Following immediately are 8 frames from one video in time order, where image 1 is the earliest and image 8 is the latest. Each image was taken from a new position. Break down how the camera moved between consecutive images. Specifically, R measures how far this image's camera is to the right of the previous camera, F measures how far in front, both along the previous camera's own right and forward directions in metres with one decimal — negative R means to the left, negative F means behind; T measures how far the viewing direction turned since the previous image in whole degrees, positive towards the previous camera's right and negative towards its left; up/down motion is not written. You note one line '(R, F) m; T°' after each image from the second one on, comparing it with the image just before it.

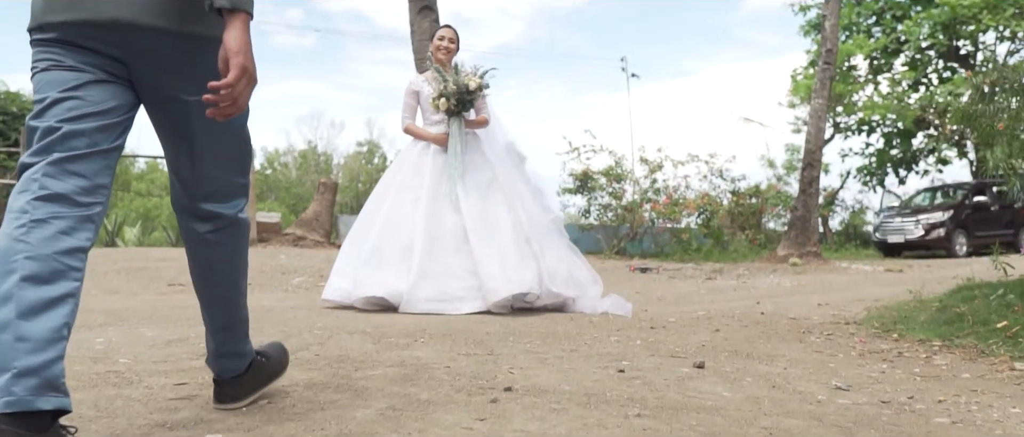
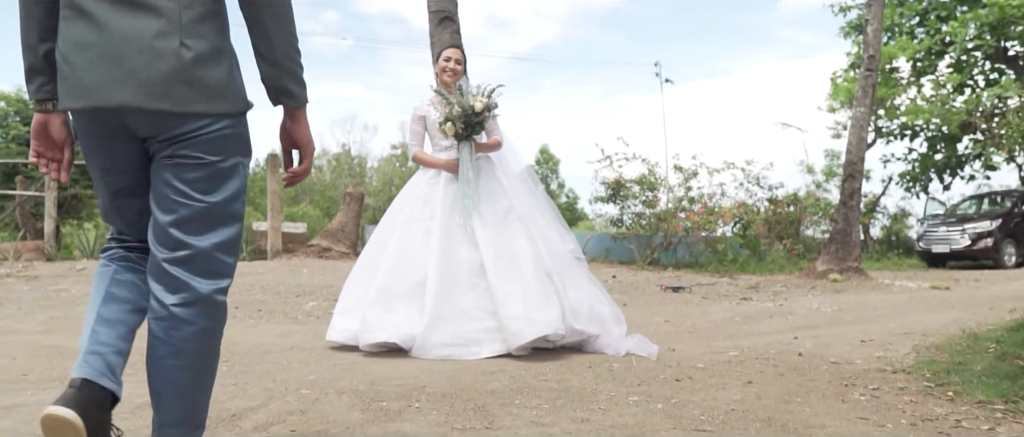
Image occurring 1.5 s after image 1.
(+0.1, +0.4) m; -2°
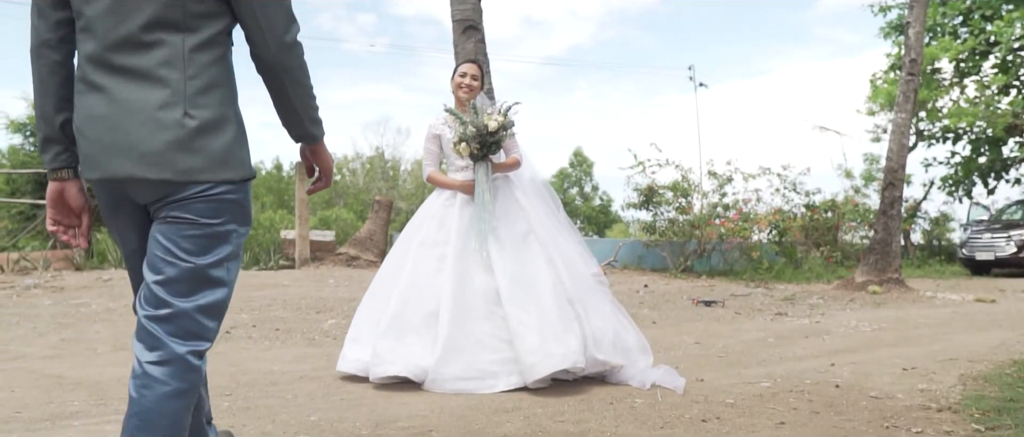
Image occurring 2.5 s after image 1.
(+0.1, +0.2) m; -2°
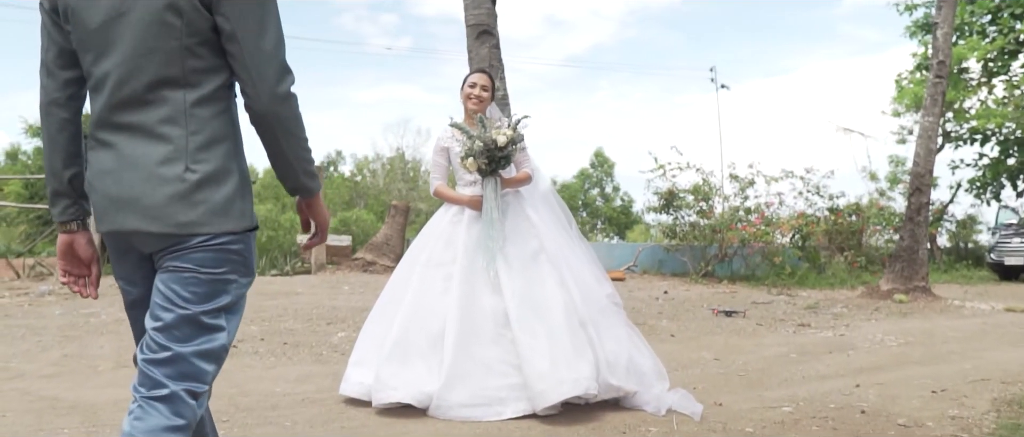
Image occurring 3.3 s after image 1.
(+0.1, +0.2) m; -1°
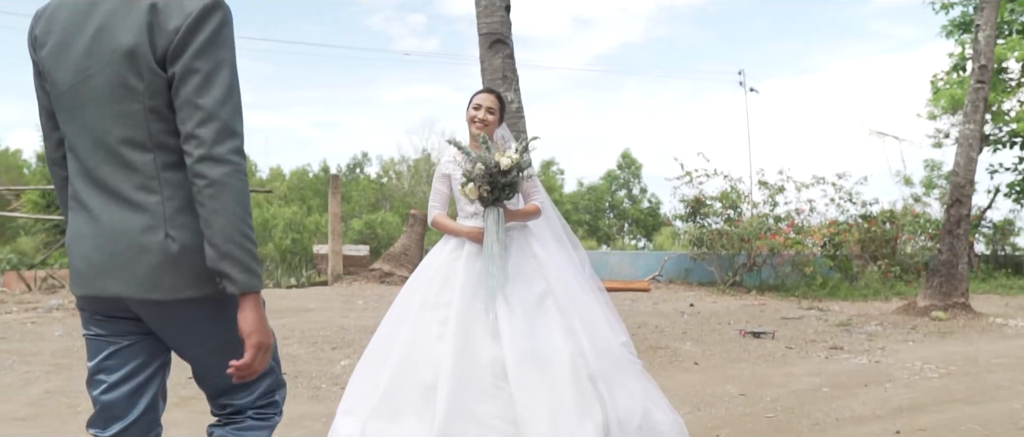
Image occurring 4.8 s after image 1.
(+0.1, +0.4) m; -2°
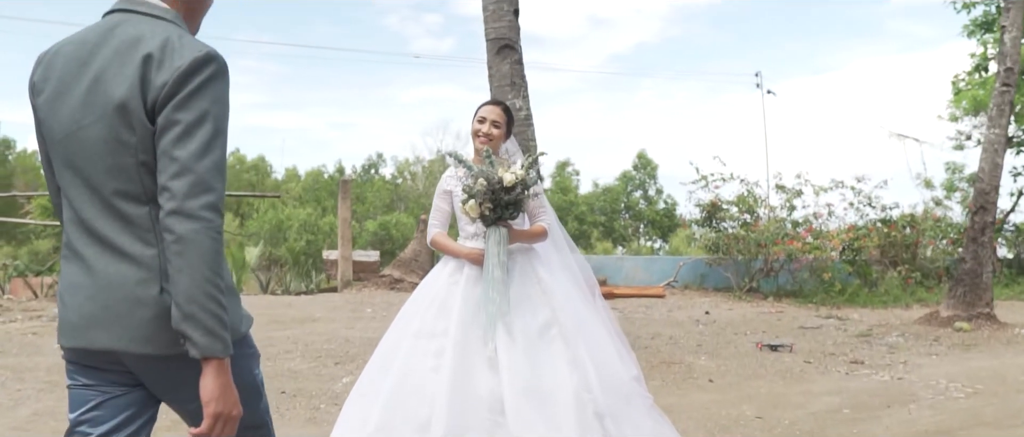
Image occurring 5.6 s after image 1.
(+0.1, +0.2) m; -1°
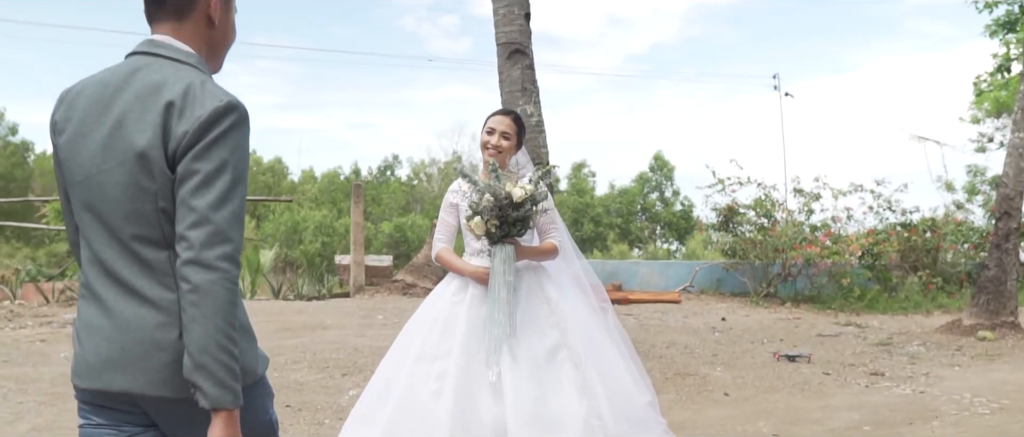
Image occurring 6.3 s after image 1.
(0.0, +0.2) m; -1°
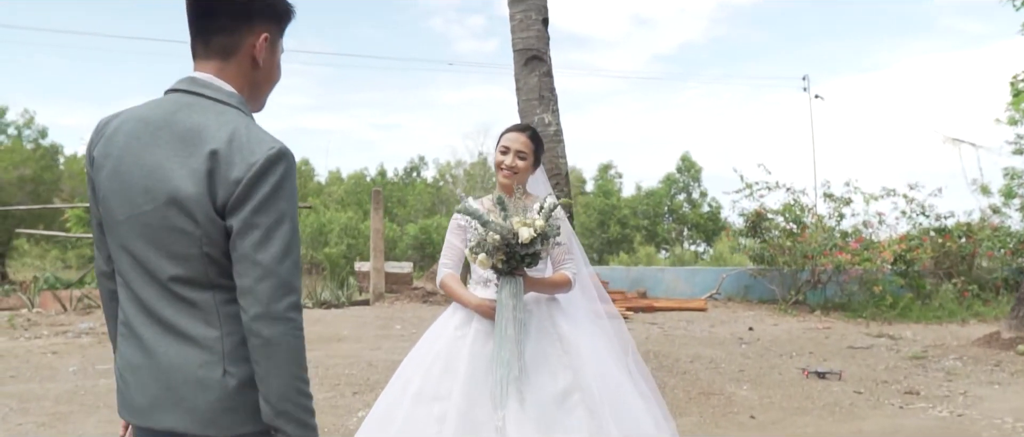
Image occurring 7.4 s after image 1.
(+0.1, +0.3) m; -2°
